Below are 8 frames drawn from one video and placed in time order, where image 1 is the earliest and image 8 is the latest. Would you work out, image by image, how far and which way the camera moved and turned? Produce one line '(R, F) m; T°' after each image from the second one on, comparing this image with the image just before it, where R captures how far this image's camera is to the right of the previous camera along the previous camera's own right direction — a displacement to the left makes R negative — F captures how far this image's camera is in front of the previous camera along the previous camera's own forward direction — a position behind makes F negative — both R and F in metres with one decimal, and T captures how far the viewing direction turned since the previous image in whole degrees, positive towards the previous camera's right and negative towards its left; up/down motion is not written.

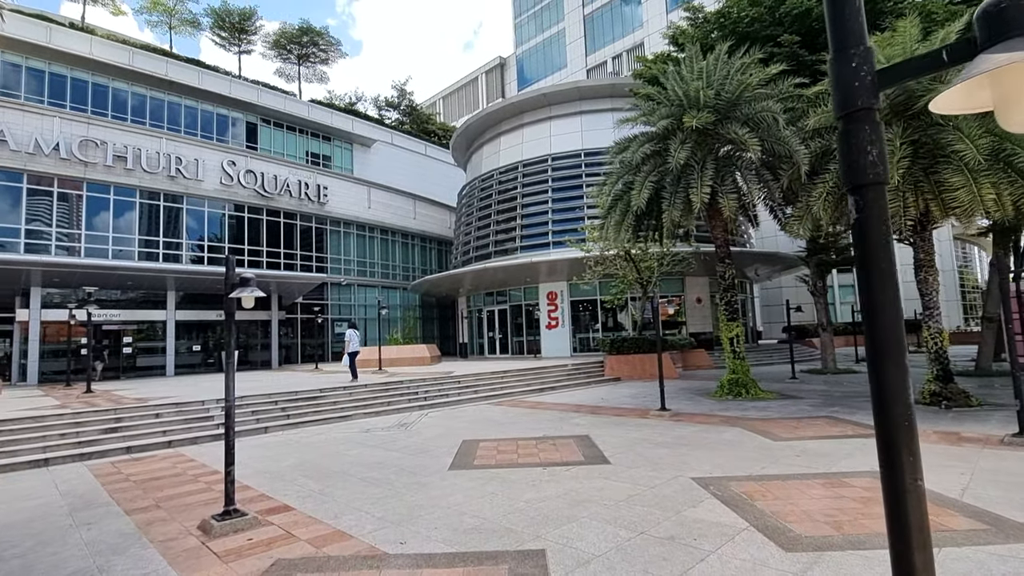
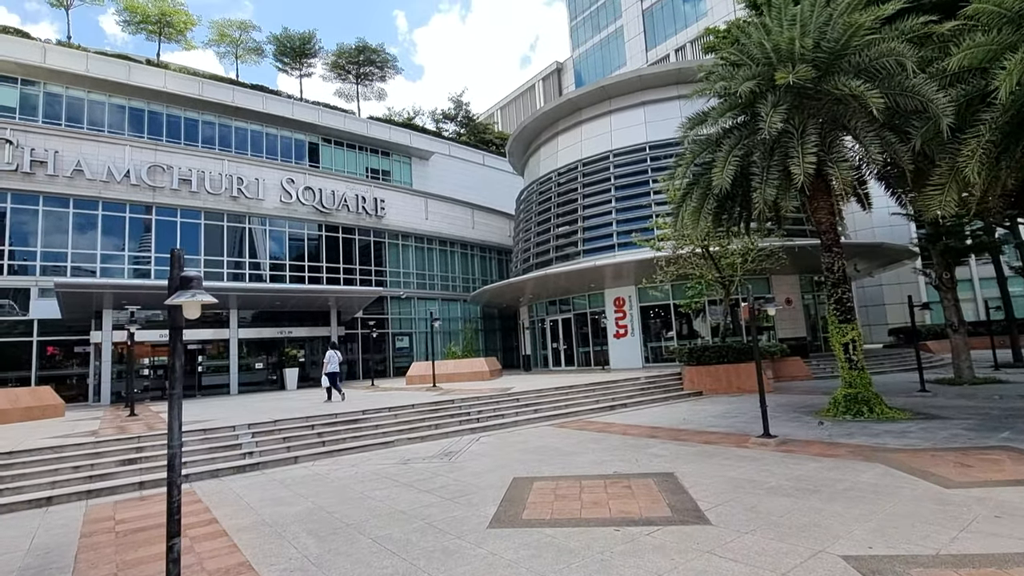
(+0.1, +1.8) m; -7°
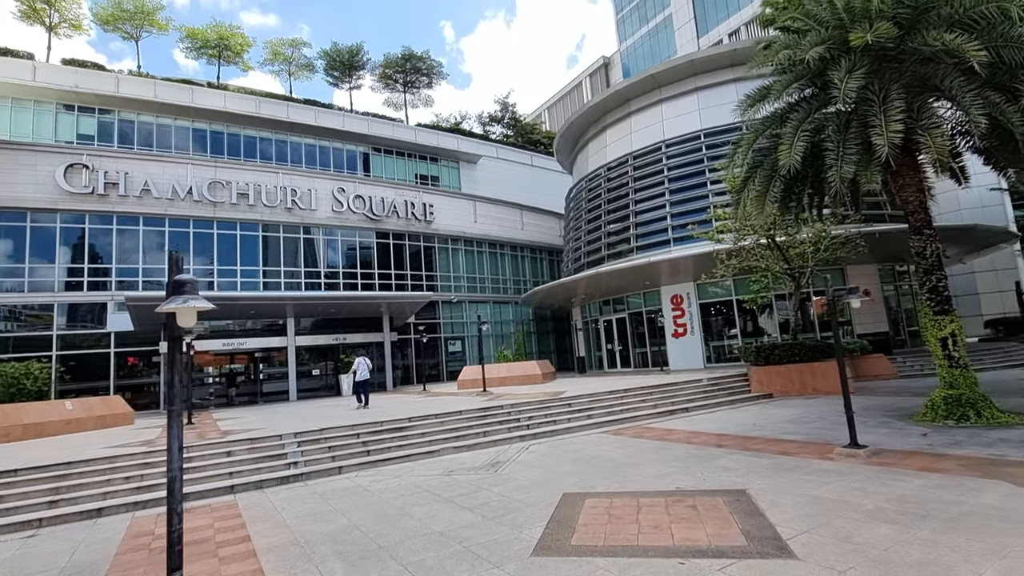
(+0.1, +0.6) m; -6°
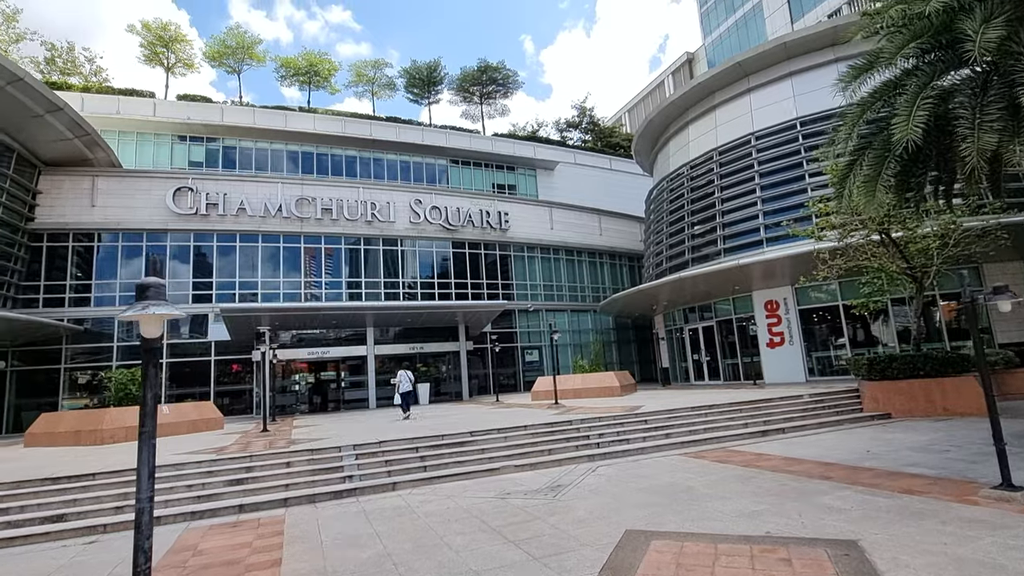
(+0.4, +0.8) m; -9°
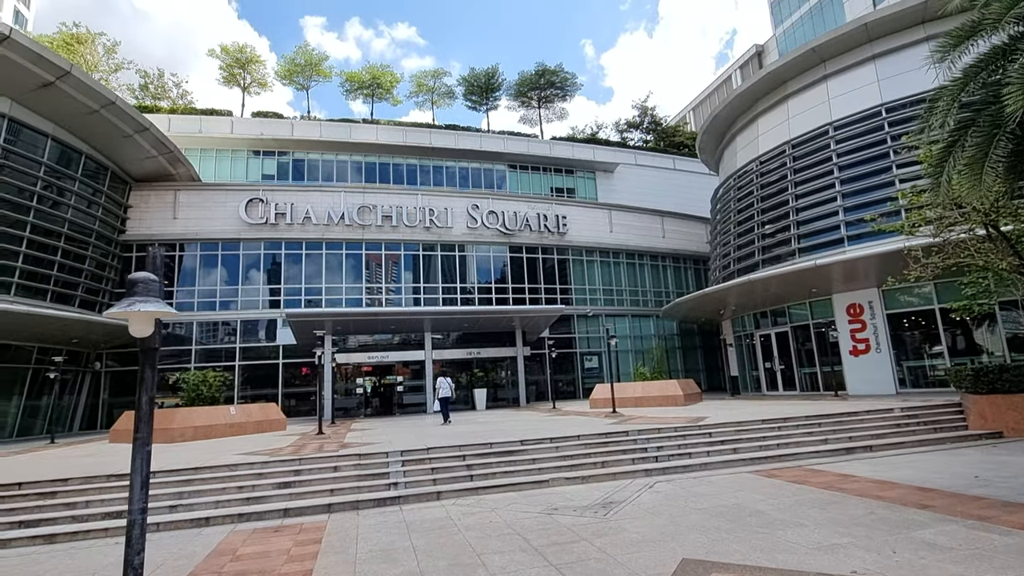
(+0.2, +0.5) m; -7°
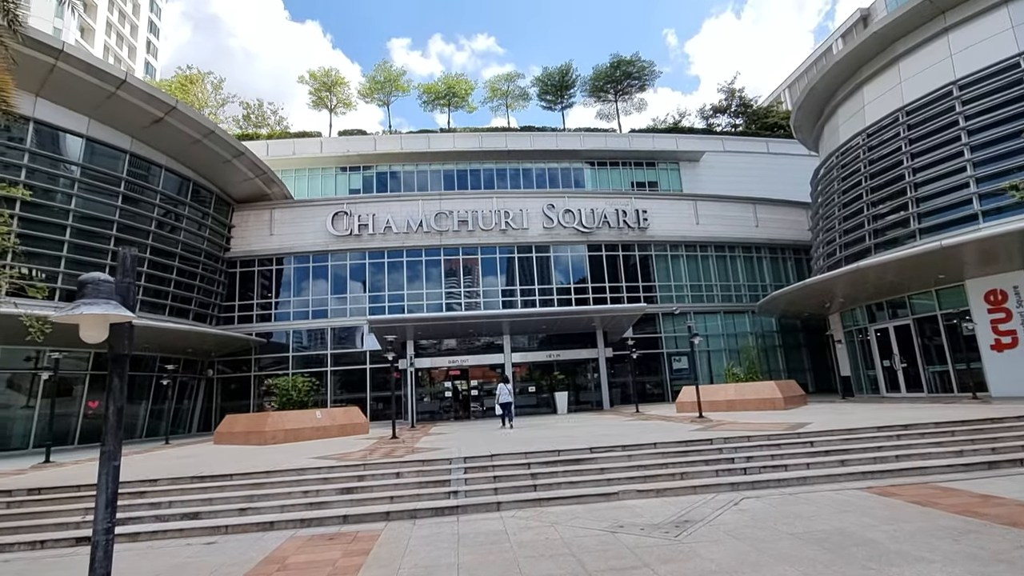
(+0.5, +0.6) m; -10°
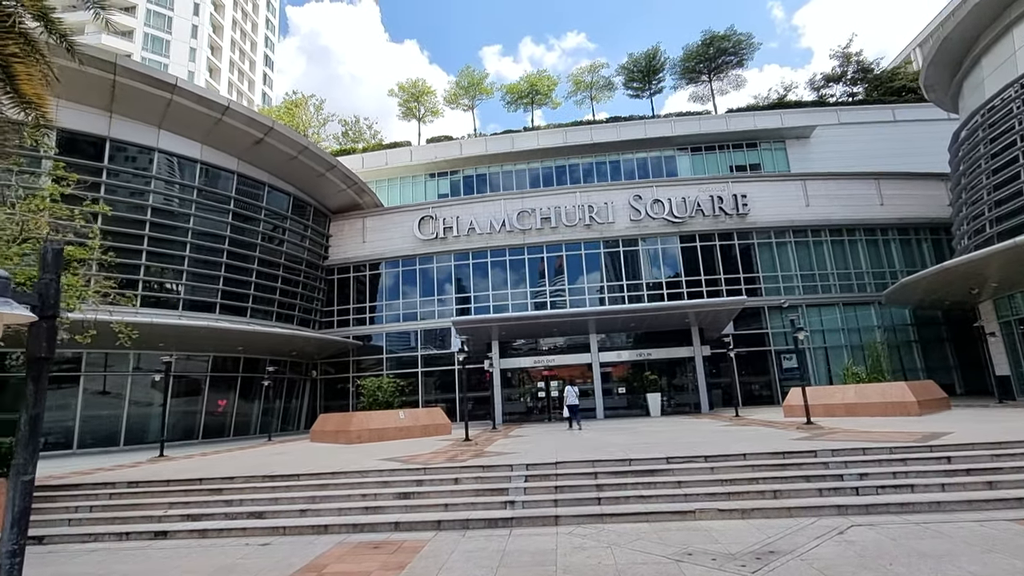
(+0.7, +0.7) m; -11°
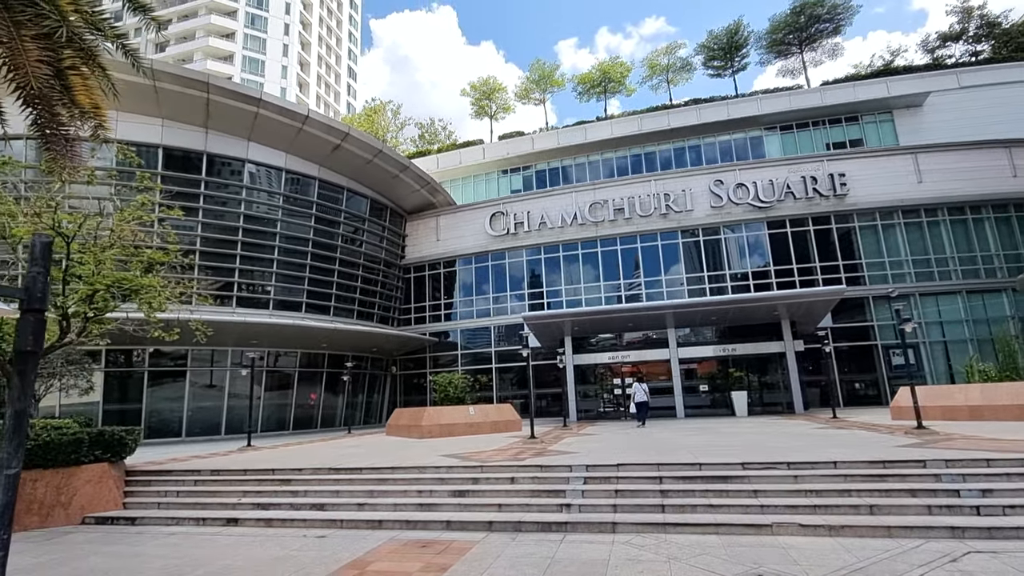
(+0.4, +0.4) m; -9°
